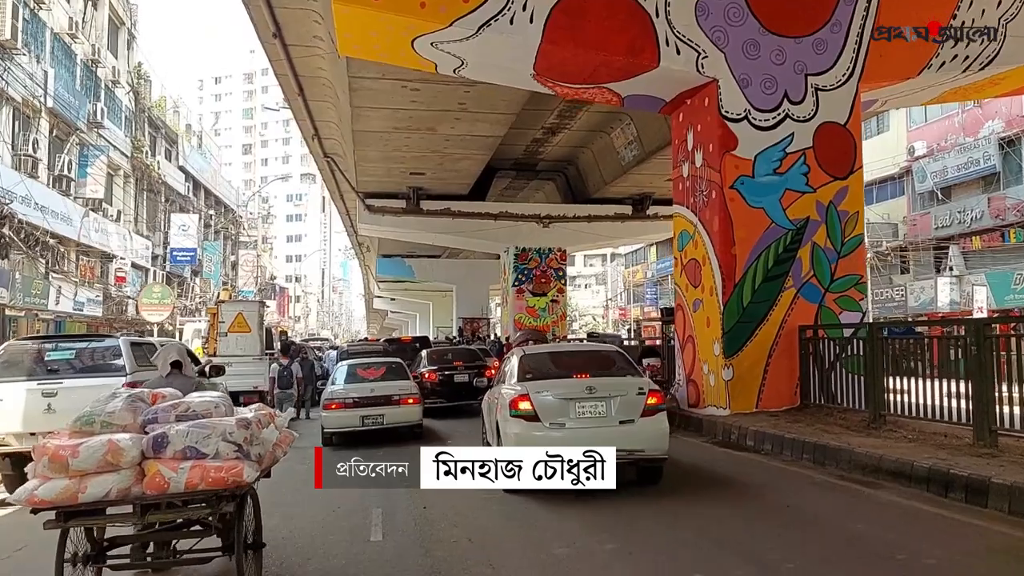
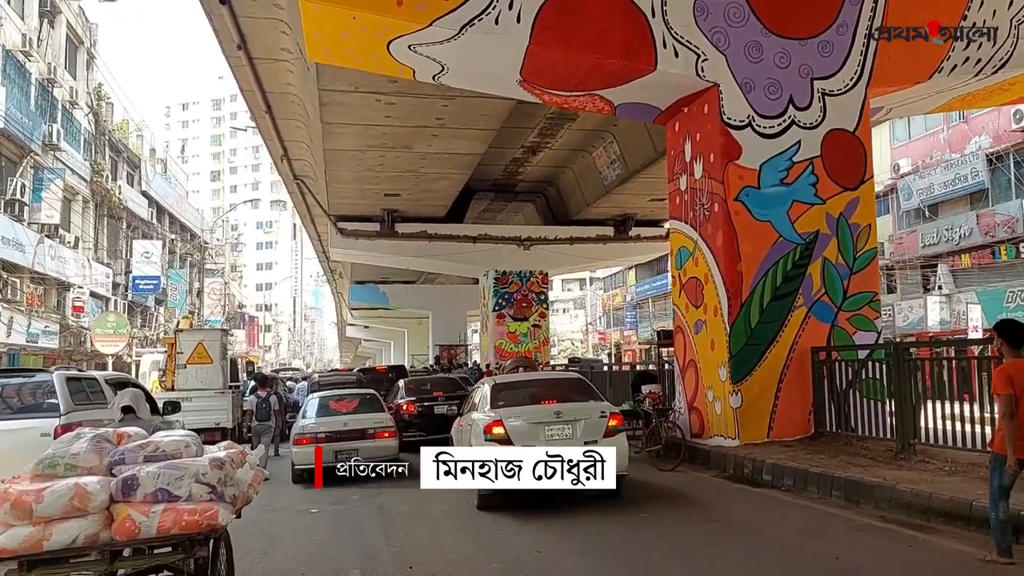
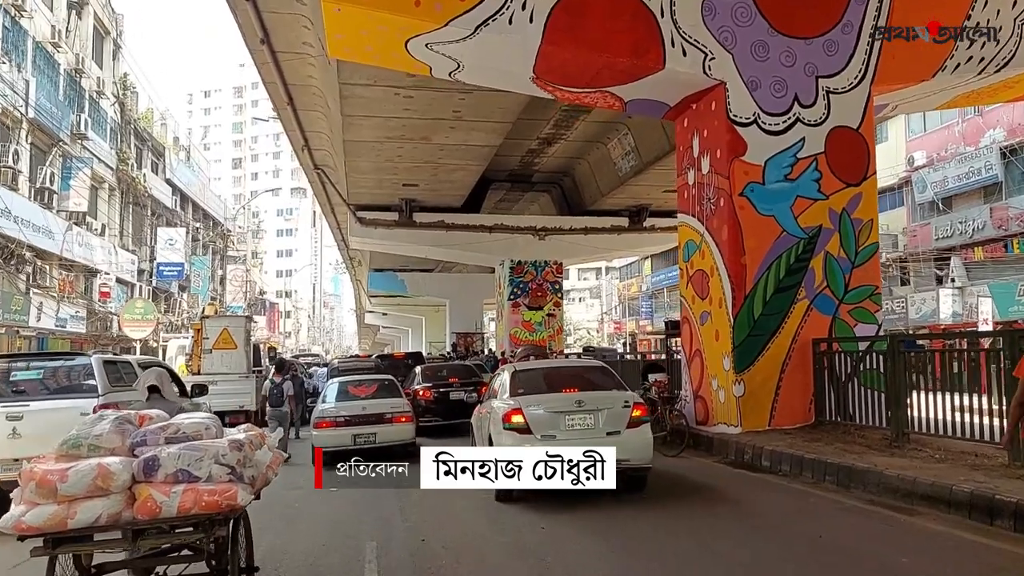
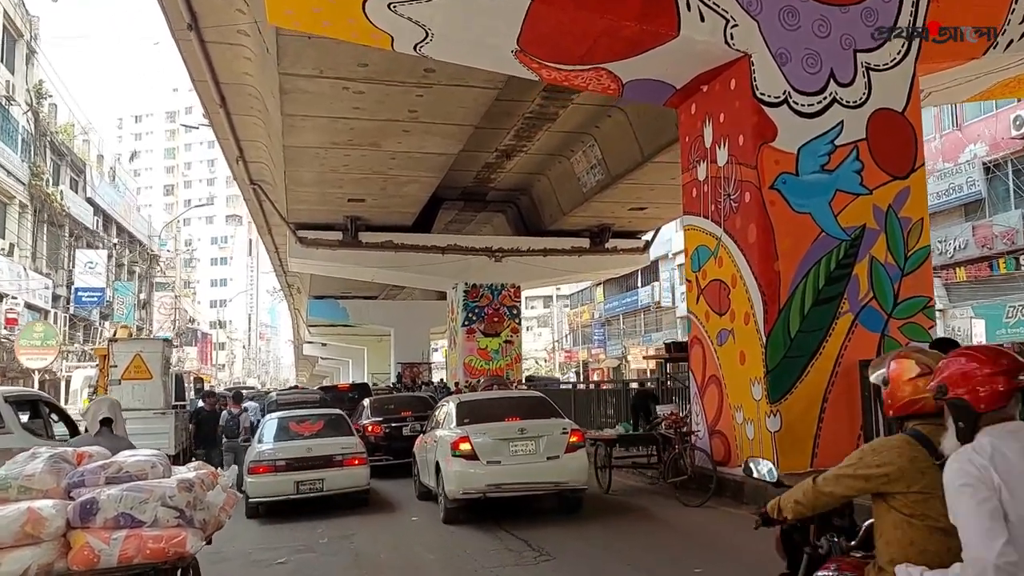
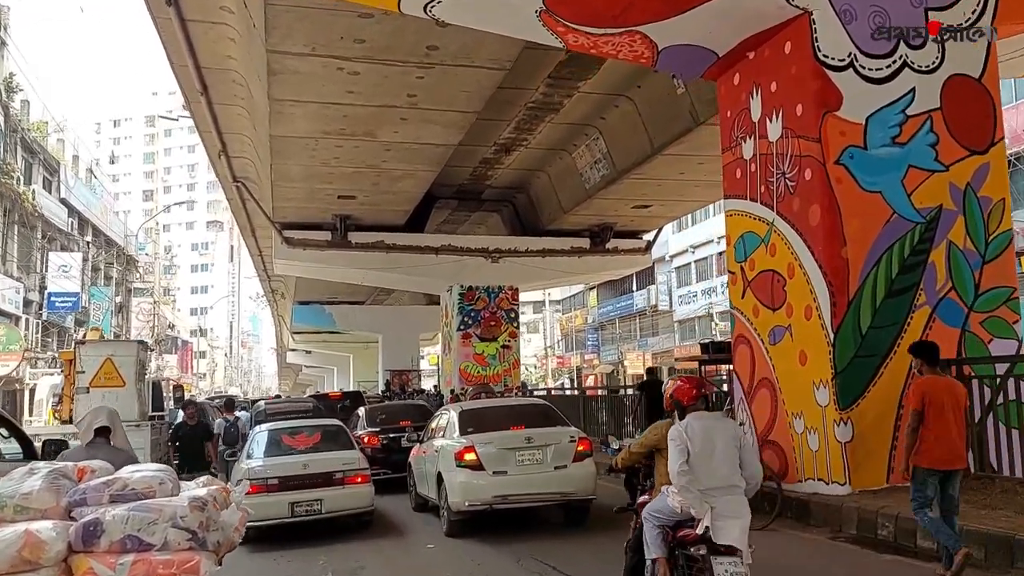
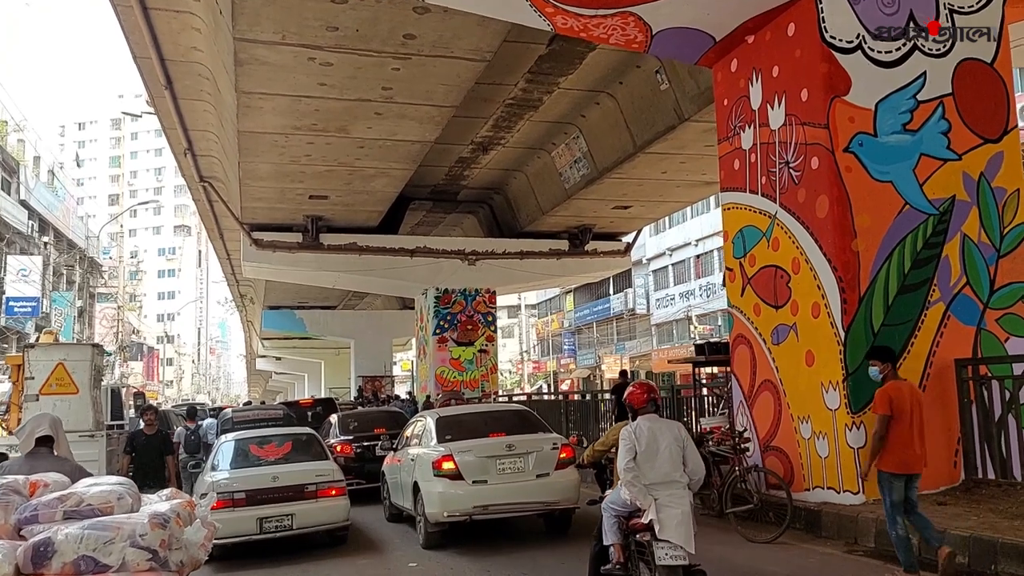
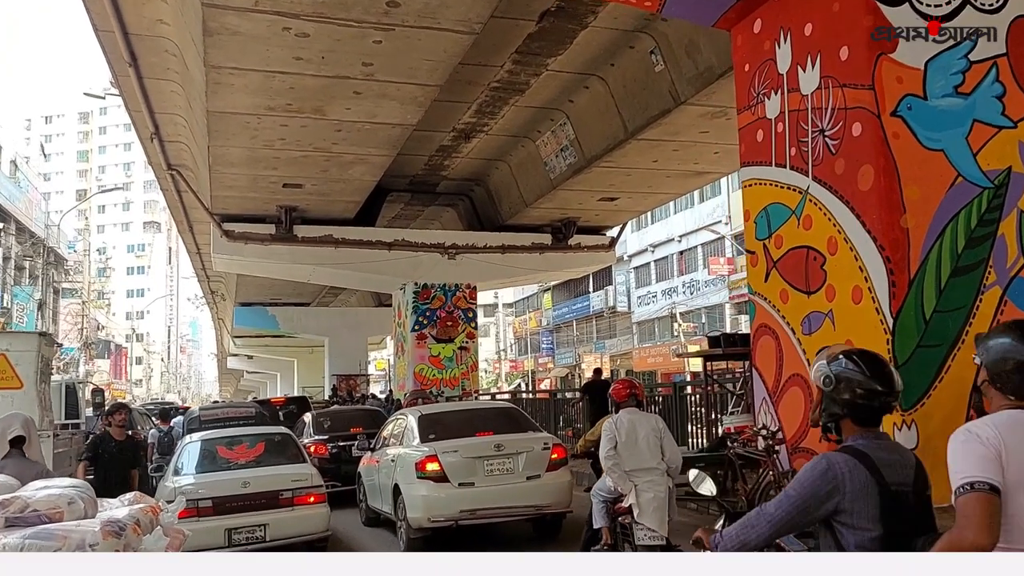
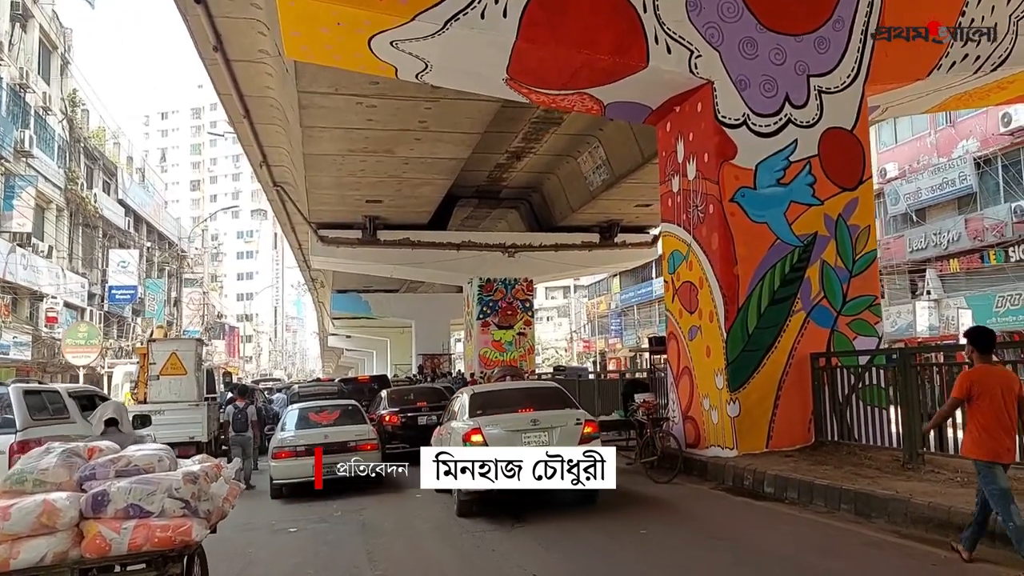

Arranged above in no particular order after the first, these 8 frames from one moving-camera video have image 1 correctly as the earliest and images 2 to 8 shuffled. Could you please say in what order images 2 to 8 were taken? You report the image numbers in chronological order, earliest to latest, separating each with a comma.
3, 2, 8, 4, 5, 6, 7
